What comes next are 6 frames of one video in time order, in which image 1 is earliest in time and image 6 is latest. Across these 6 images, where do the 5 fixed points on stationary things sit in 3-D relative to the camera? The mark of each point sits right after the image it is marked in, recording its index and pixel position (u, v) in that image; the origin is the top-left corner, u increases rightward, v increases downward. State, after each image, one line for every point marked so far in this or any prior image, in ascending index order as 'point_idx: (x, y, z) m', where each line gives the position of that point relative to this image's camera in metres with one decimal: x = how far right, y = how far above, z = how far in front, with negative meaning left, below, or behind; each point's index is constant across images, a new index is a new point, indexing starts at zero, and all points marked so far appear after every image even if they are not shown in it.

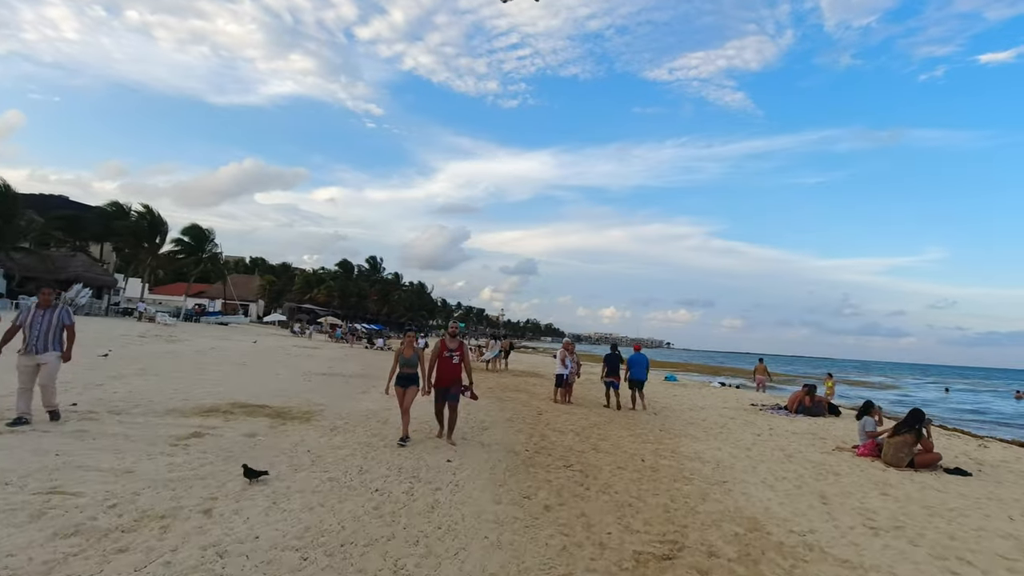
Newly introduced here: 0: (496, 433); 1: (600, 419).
0: (-0.3, -2.7, +10.2) m
1: (+2.1, -3.2, +13.3) m
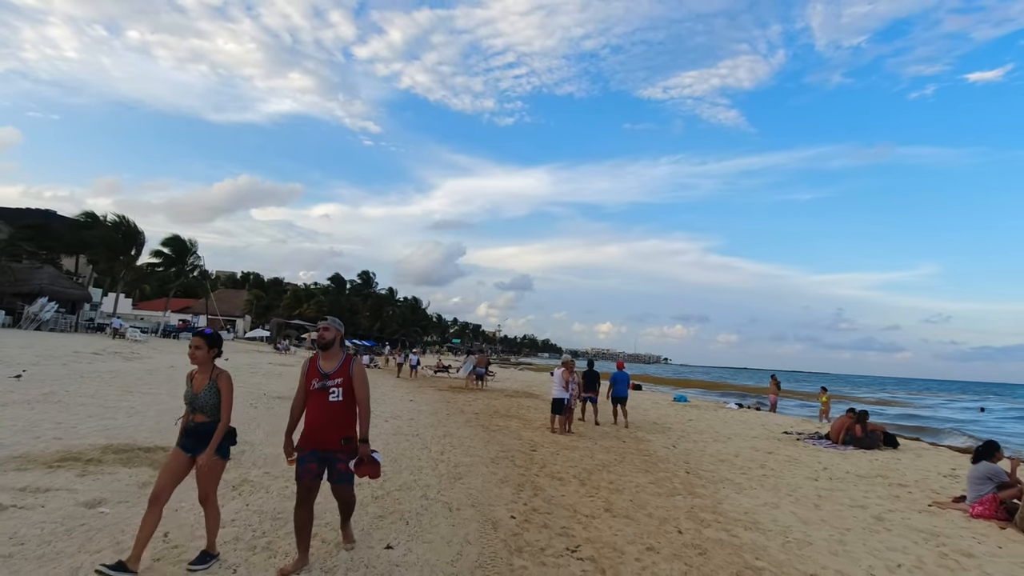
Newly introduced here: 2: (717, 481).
0: (-0.5, -2.7, +7.4) m
1: (+1.9, -3.3, +10.6) m
2: (+3.5, -3.3, +9.3) m
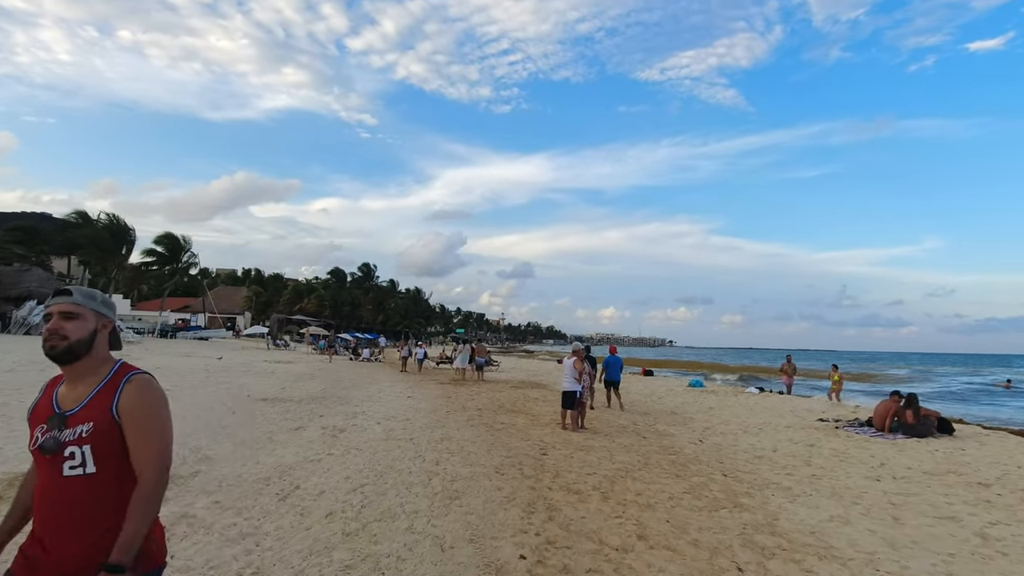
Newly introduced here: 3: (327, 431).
0: (-0.4, -2.5, +6.0) m
1: (+2.0, -2.9, +9.2) m
2: (+3.6, -2.9, +7.9) m
3: (-3.5, -2.7, +10.4) m
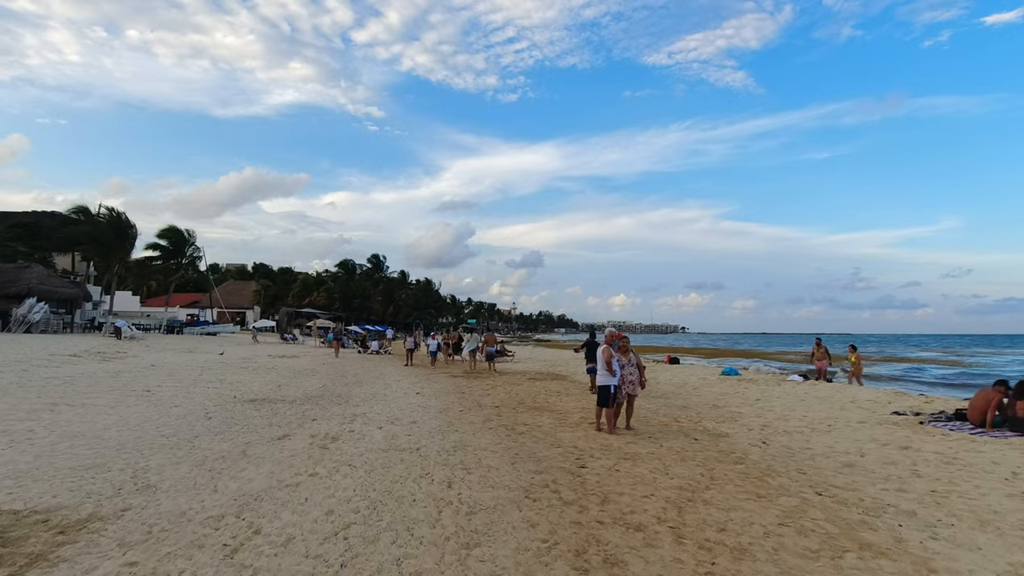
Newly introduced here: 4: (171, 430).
0: (-0.1, -2.2, +4.2) m
1: (+2.4, -2.5, +7.3) m
2: (+4.0, -2.4, +6.0) m
3: (-3.1, -2.4, +8.6) m
4: (-5.6, -2.3, +9.0) m
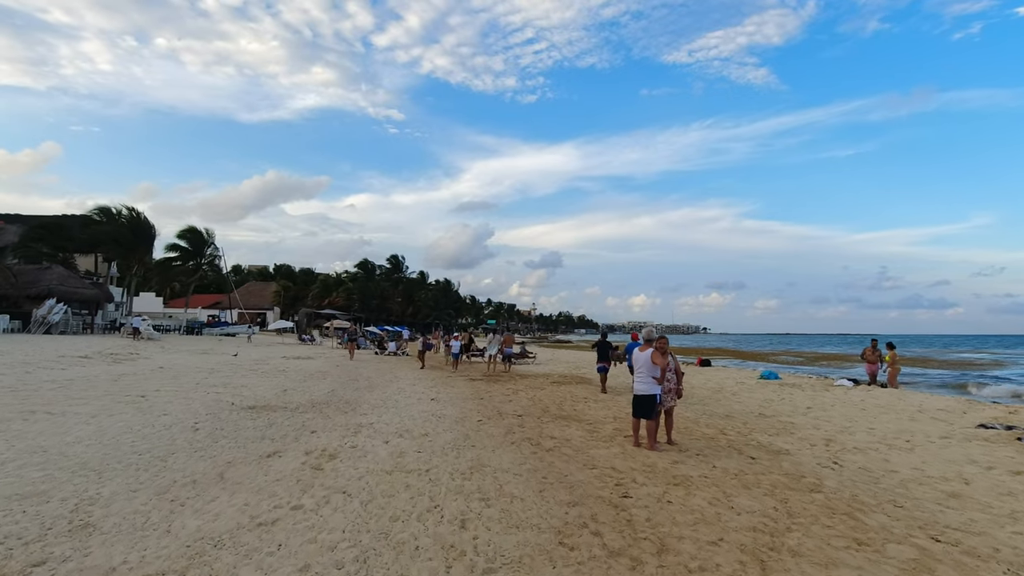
0: (+0.1, -2.0, +2.9) m
1: (+2.7, -2.4, +5.9) m
2: (+4.3, -2.3, +4.5) m
3: (-2.7, -2.3, +7.4) m
4: (-5.3, -2.2, +7.8) m
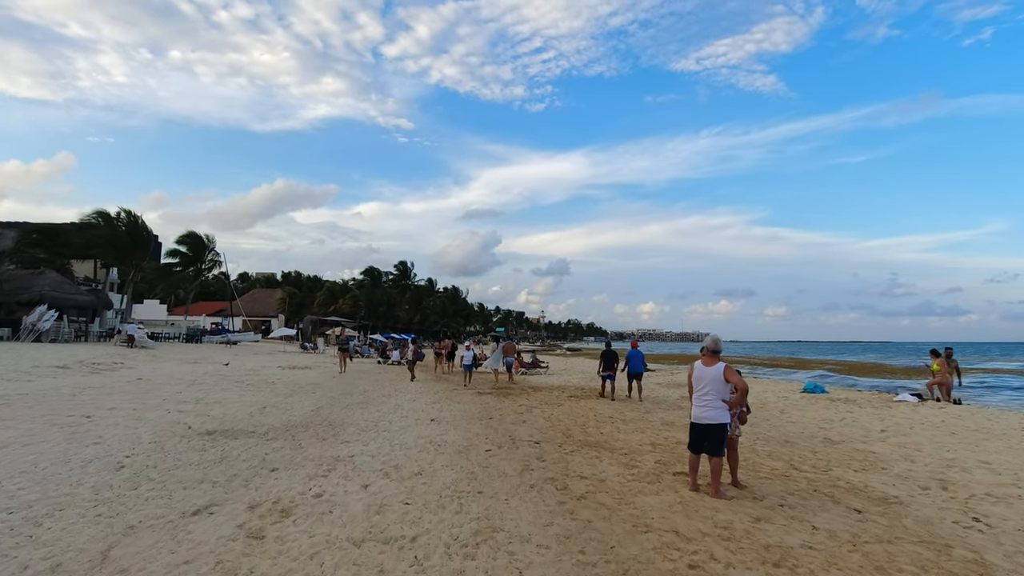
0: (+0.2, -1.9, +0.7) m
1: (+2.9, -2.3, +3.7) m
2: (+4.4, -2.2, +2.3) m
3: (-2.5, -2.2, +5.3) m
4: (-5.0, -2.2, +5.8) m
